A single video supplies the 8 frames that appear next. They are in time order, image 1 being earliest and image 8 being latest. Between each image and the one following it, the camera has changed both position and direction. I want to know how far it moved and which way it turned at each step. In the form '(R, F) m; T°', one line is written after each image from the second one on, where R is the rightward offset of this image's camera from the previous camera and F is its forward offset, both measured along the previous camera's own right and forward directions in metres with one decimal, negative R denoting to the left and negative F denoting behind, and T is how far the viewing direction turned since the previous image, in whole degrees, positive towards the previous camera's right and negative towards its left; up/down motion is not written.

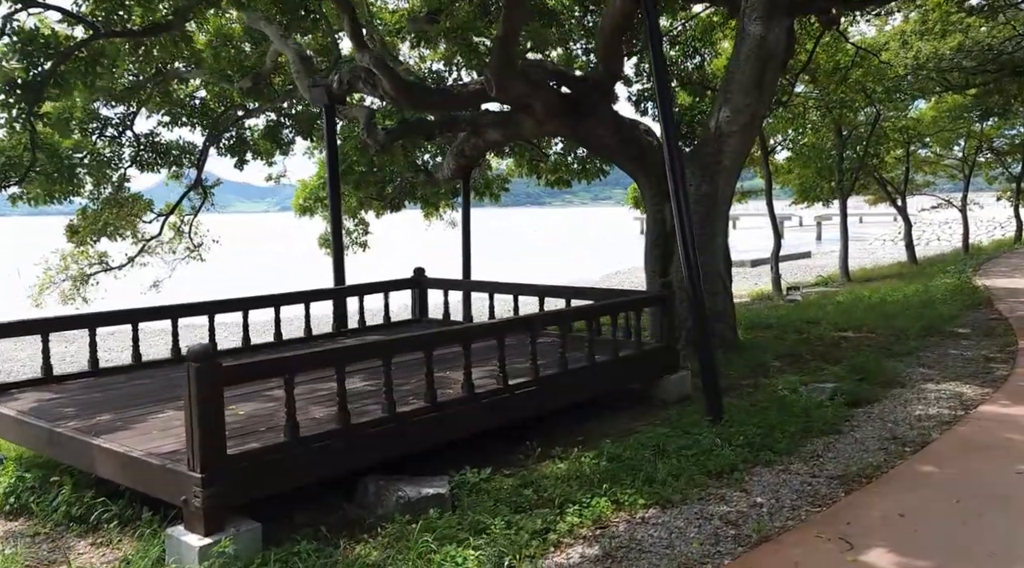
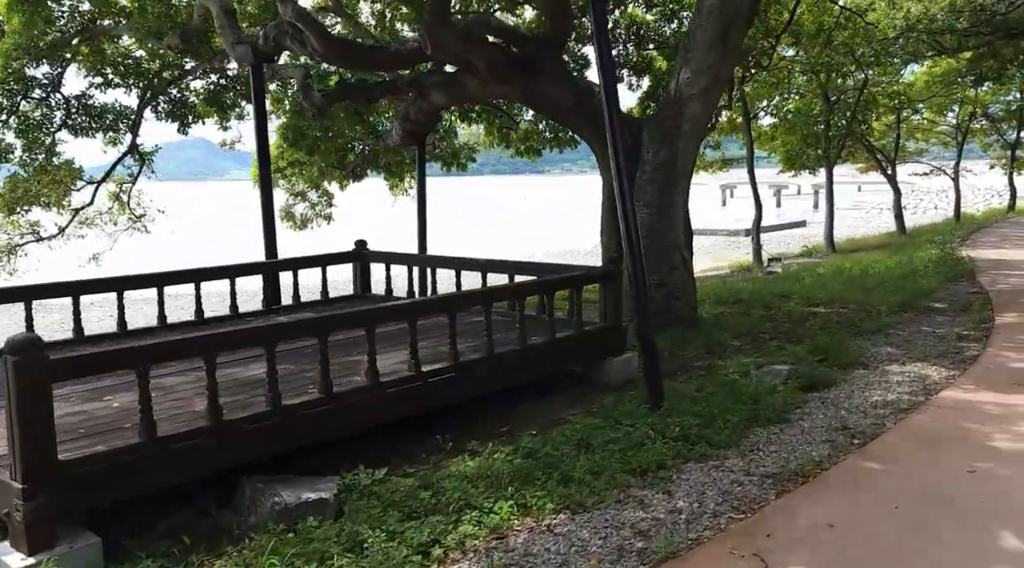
(+0.5, +0.5) m; 0°
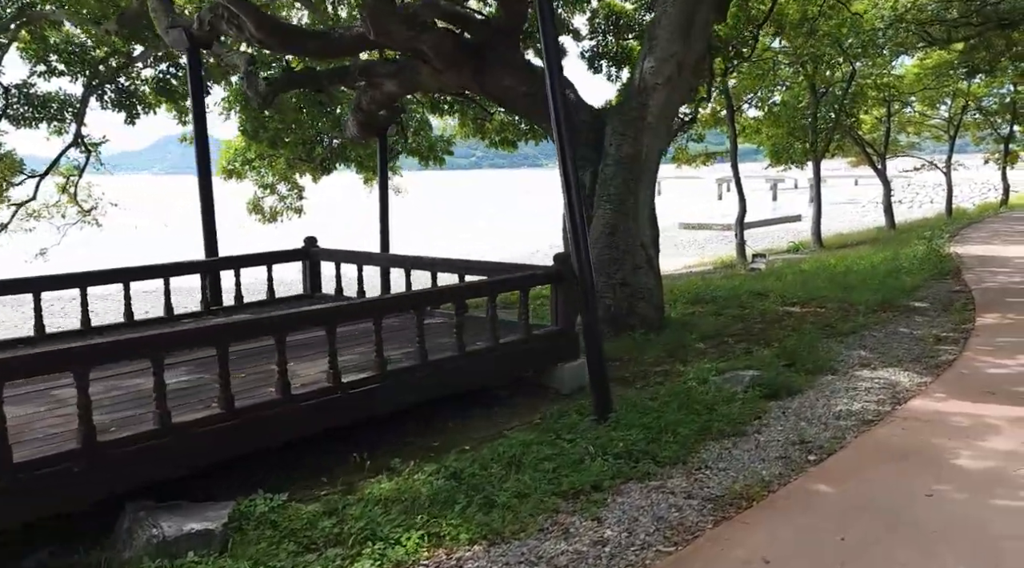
(+0.4, +0.4) m; 0°
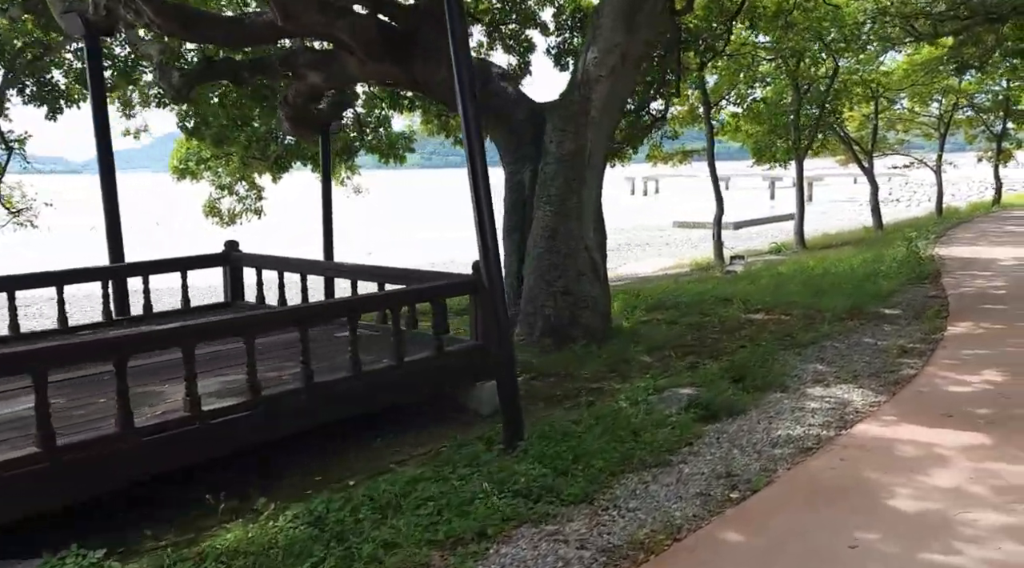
(+0.6, +0.5) m; 0°
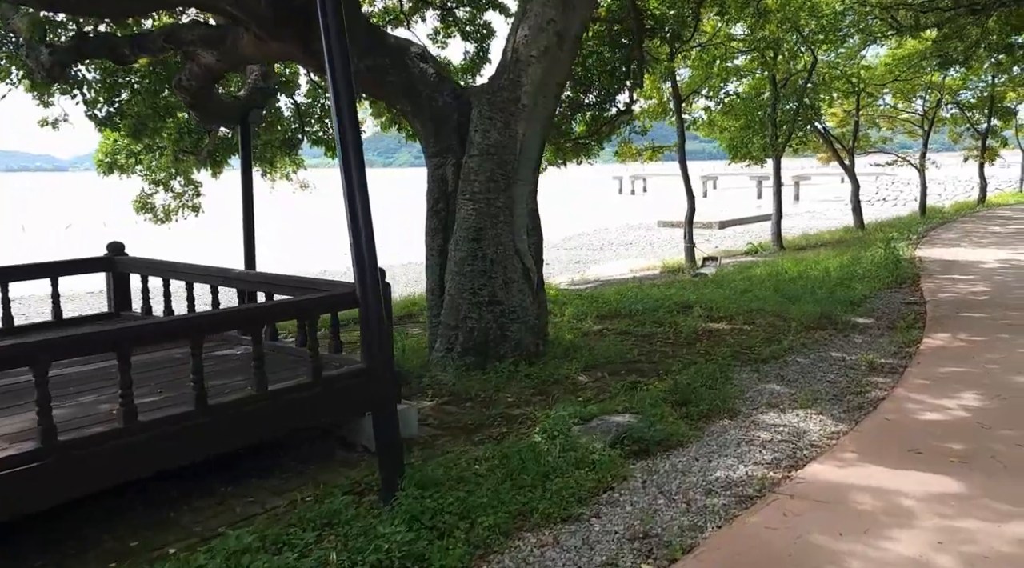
(+0.5, +0.8) m; +1°
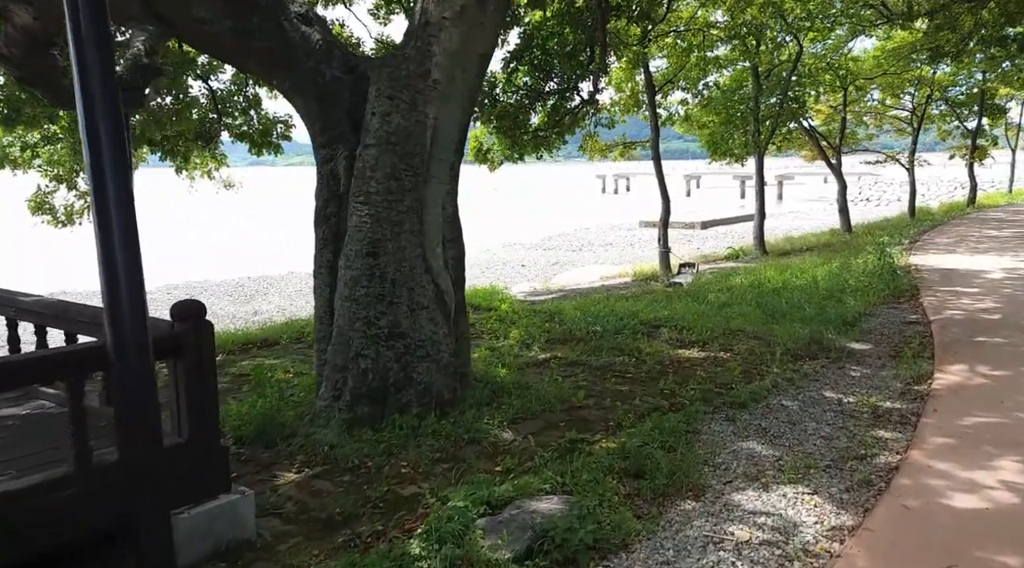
(+0.4, +1.3) m; +1°
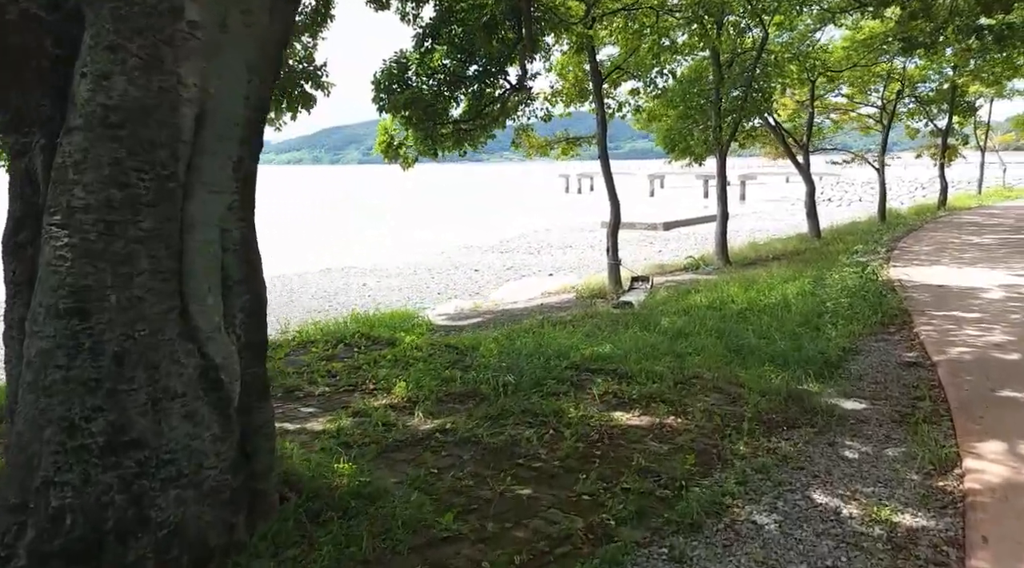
(+0.6, +1.8) m; +2°
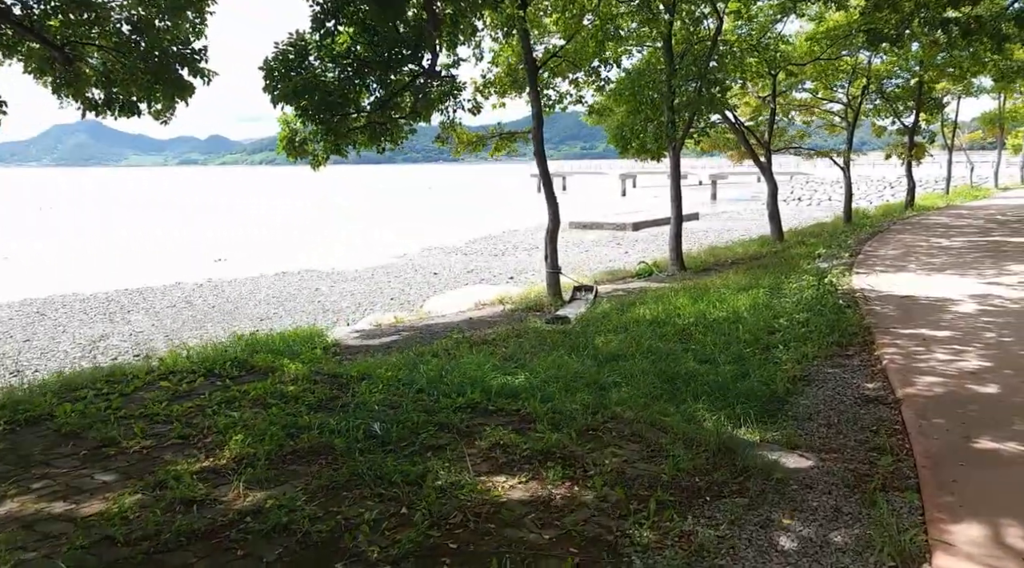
(+0.6, +1.1) m; +2°
